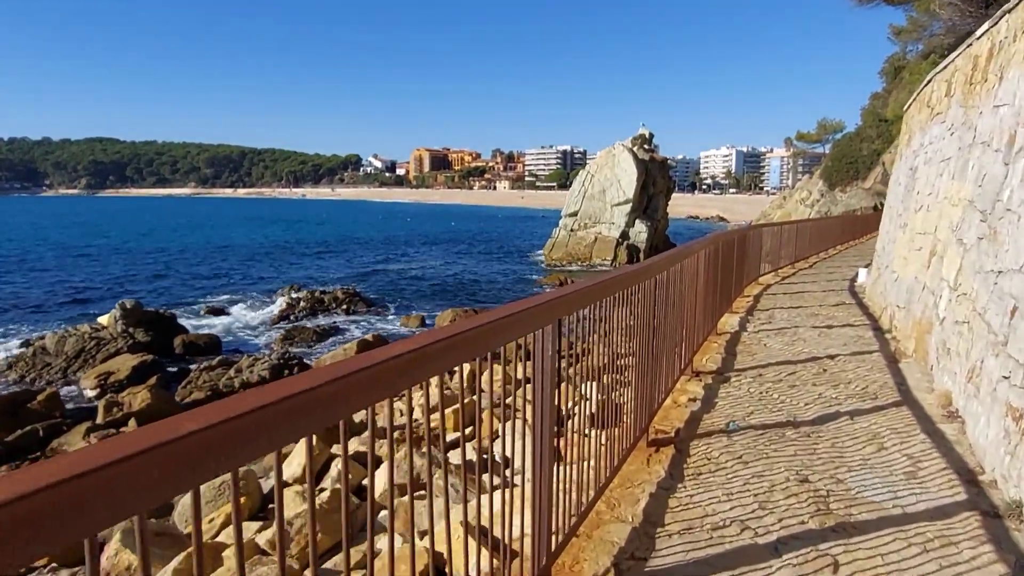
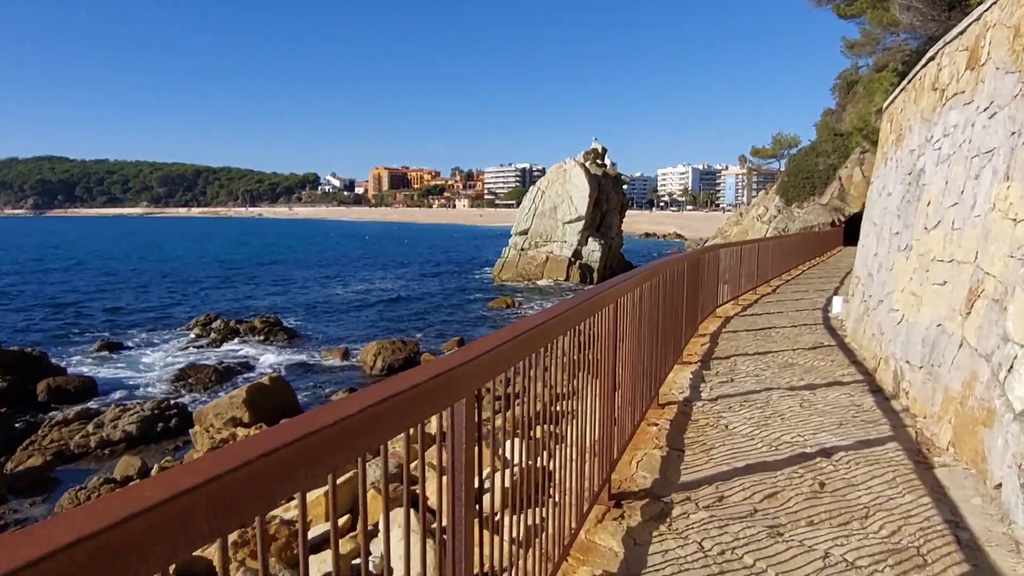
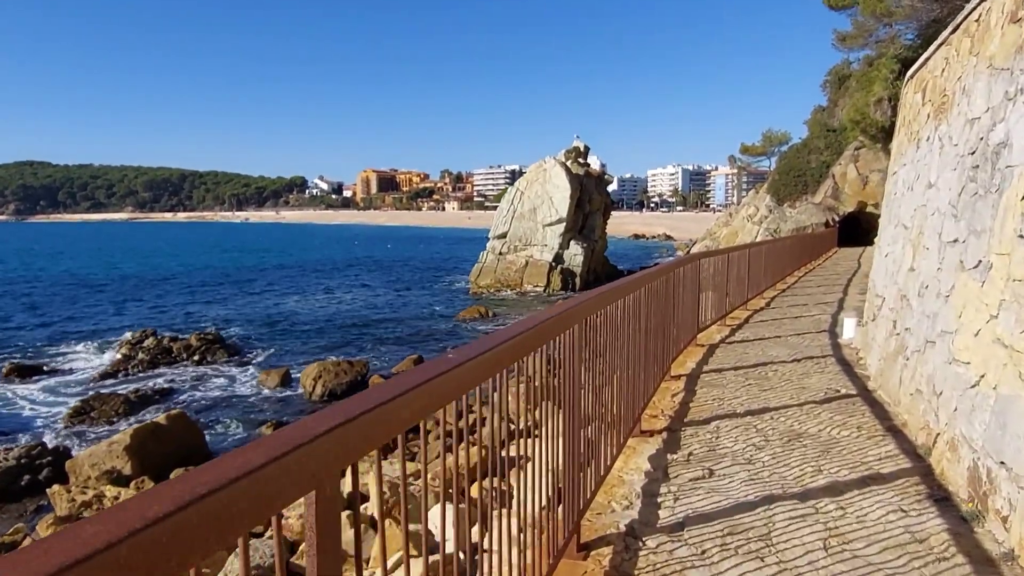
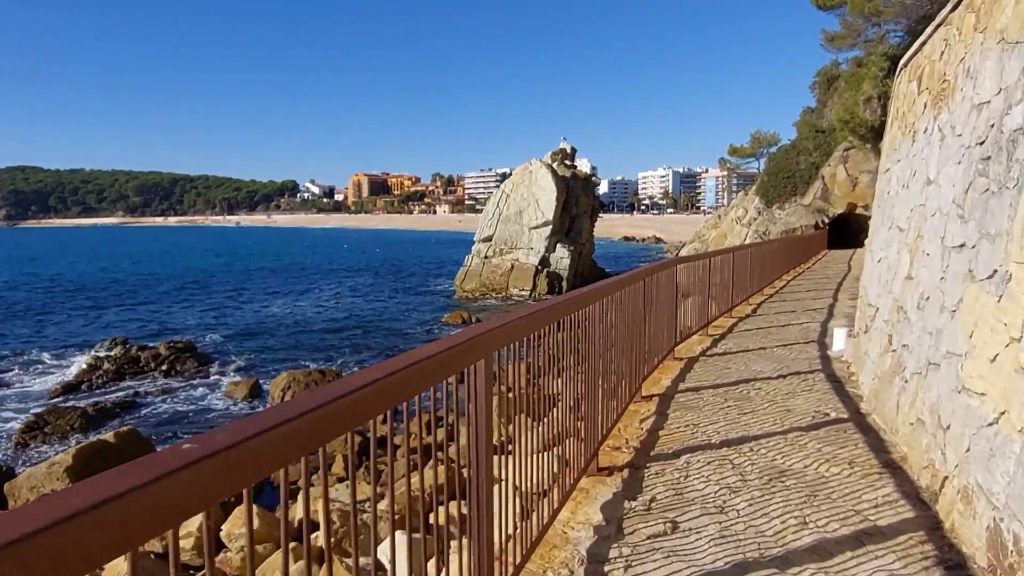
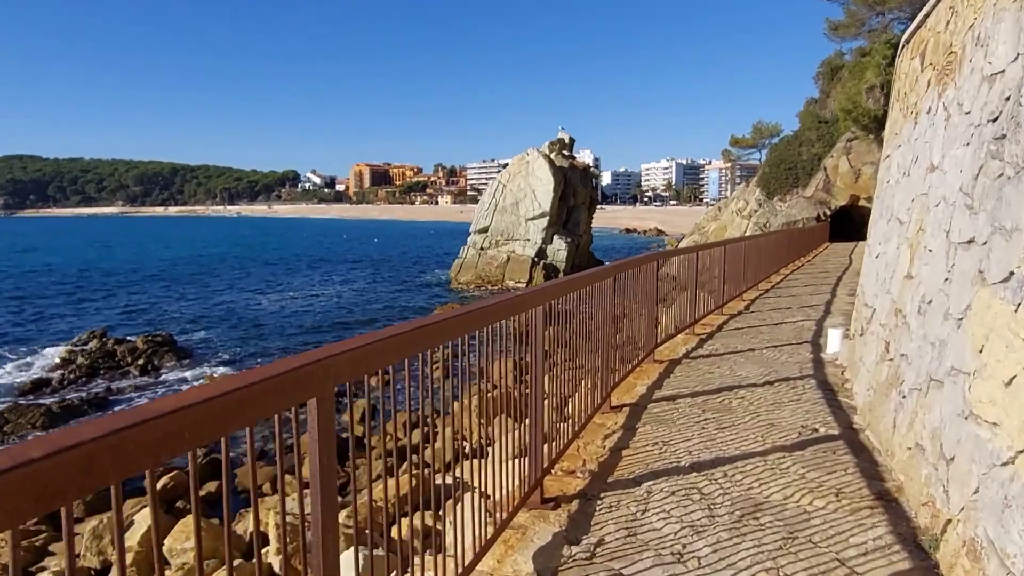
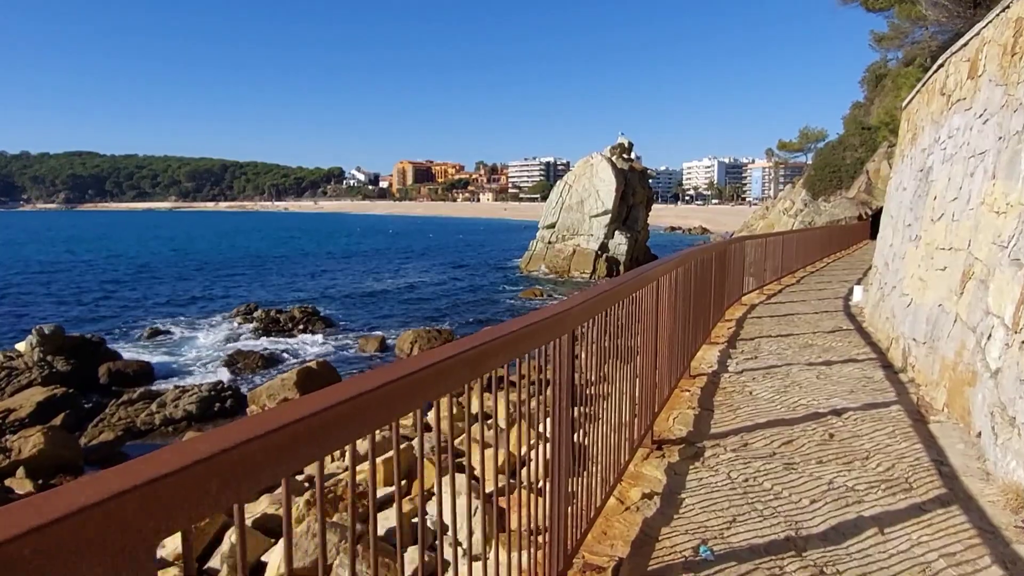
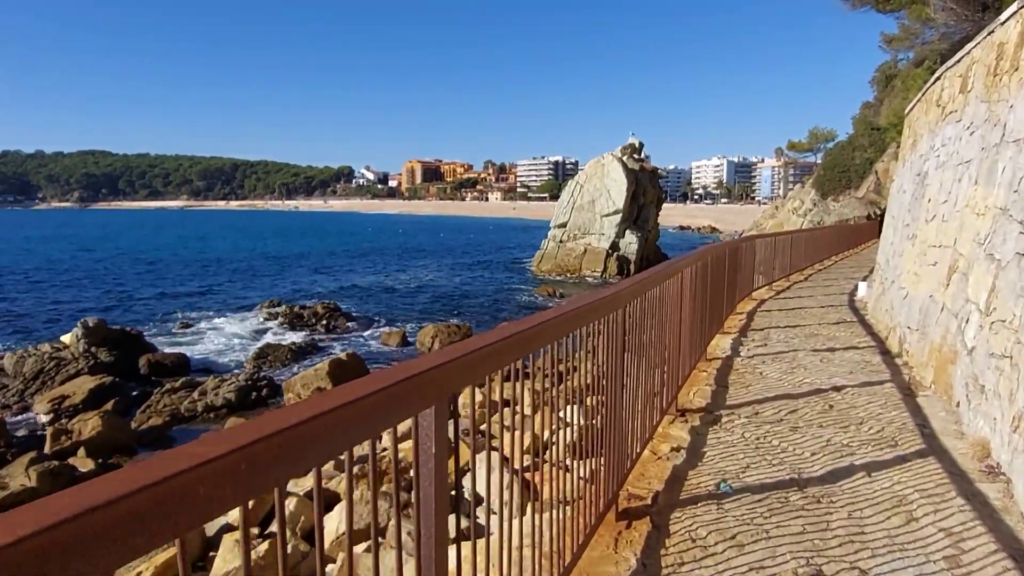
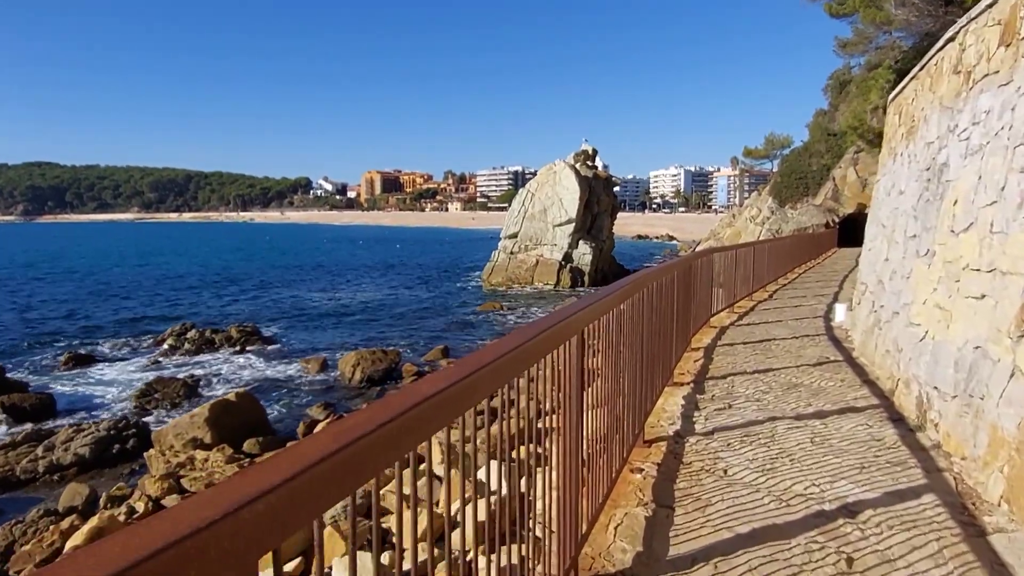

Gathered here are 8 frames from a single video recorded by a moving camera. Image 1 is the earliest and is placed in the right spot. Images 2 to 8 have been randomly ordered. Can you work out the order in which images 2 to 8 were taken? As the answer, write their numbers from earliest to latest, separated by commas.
7, 6, 2, 8, 3, 4, 5
